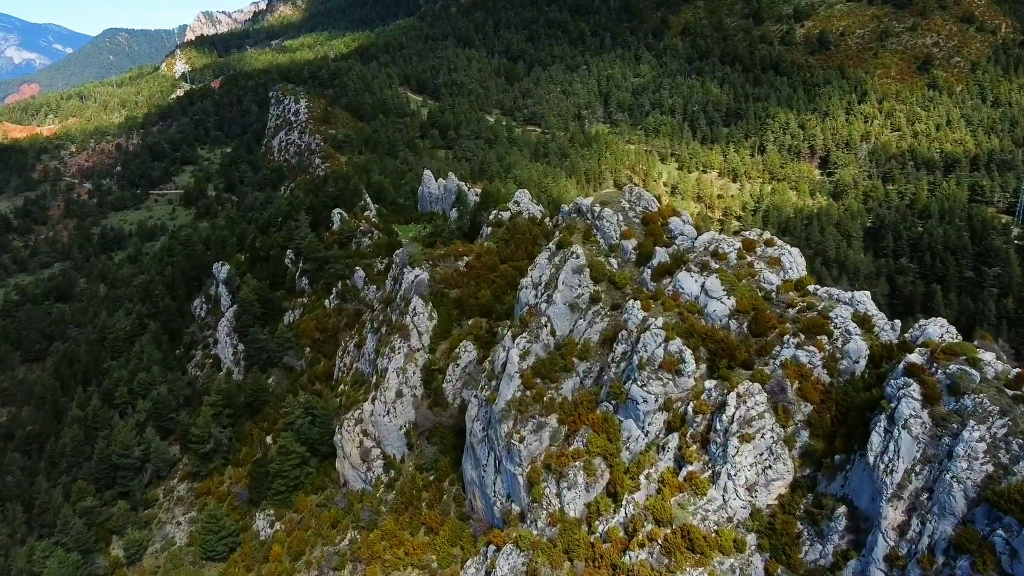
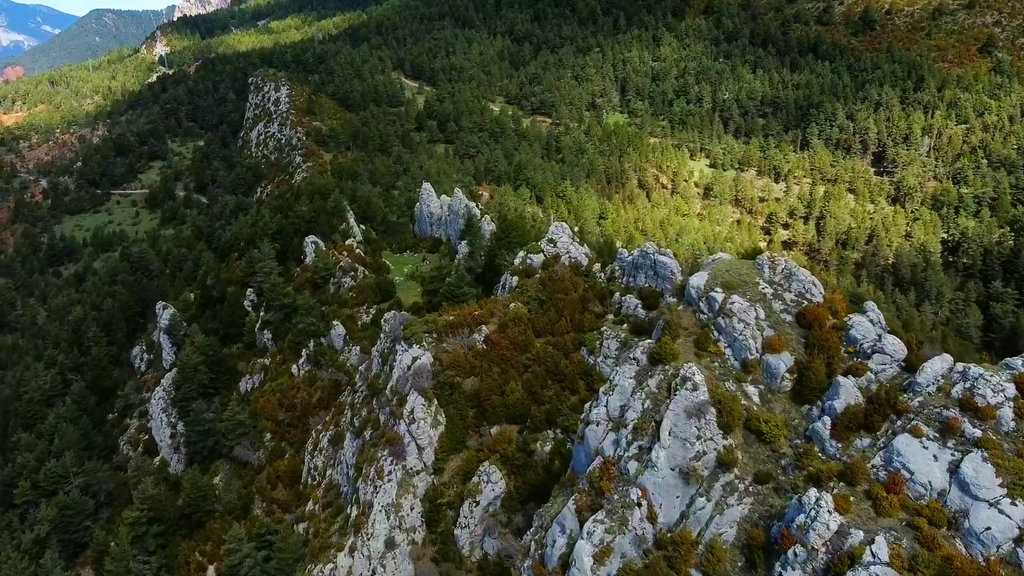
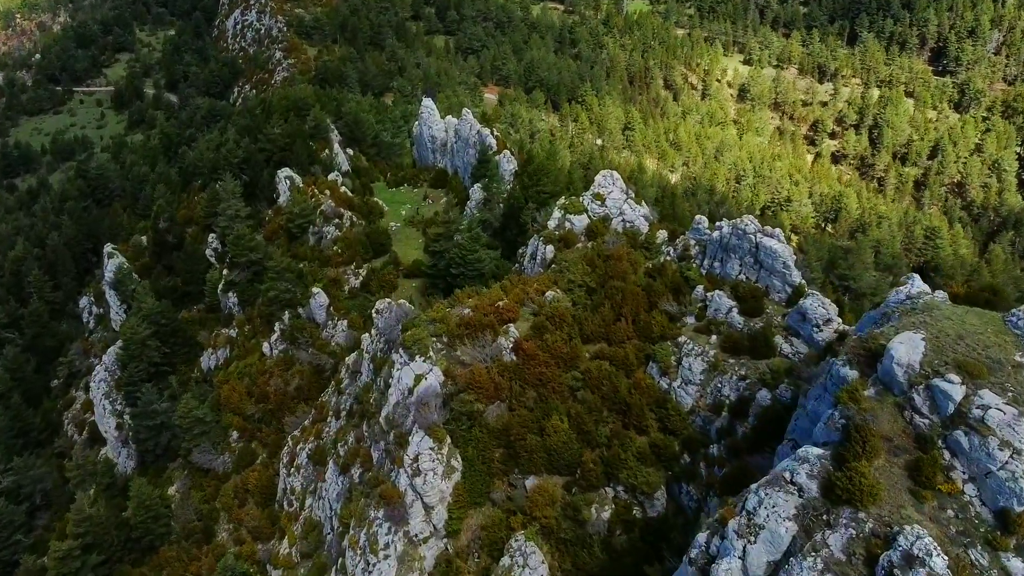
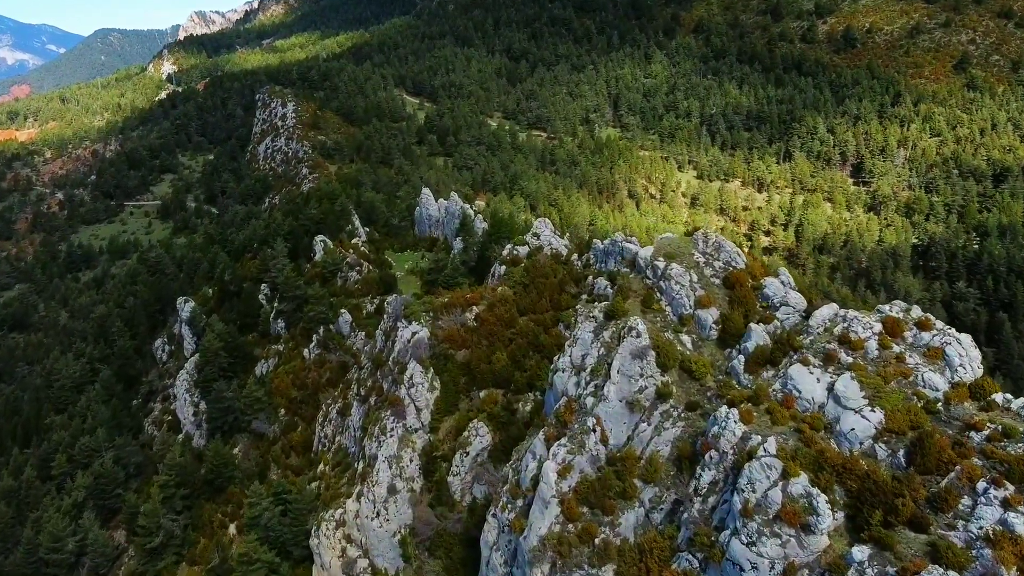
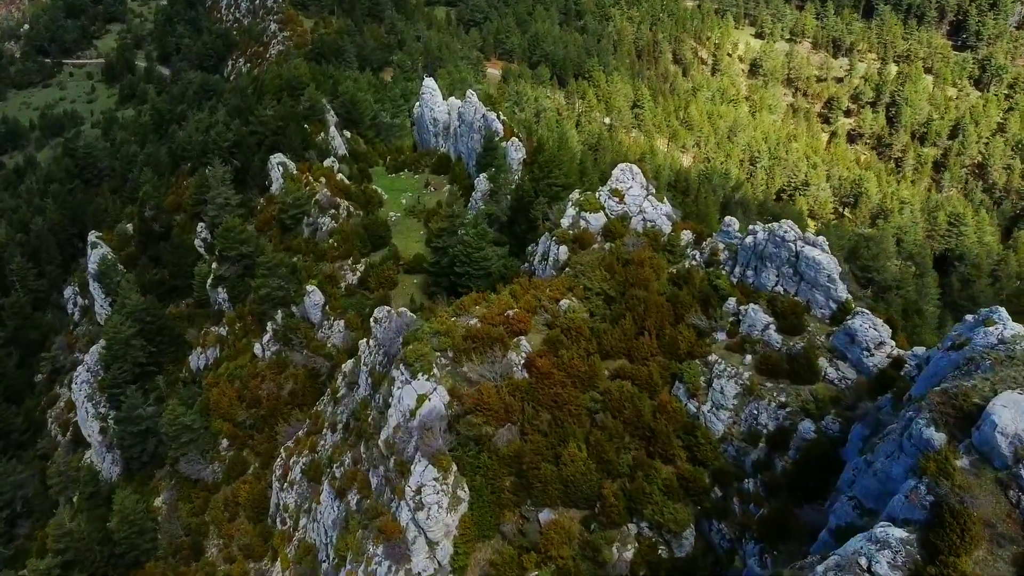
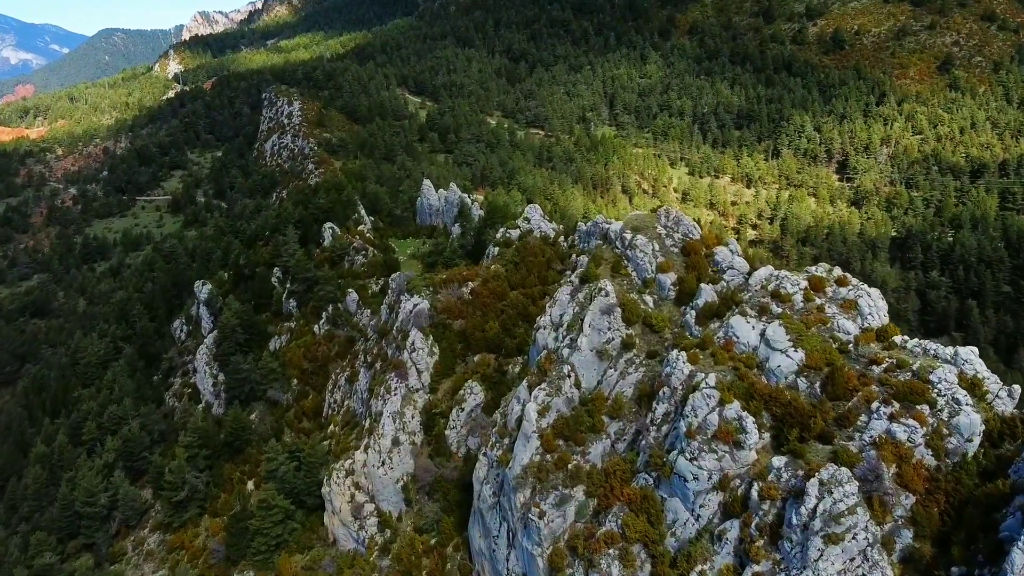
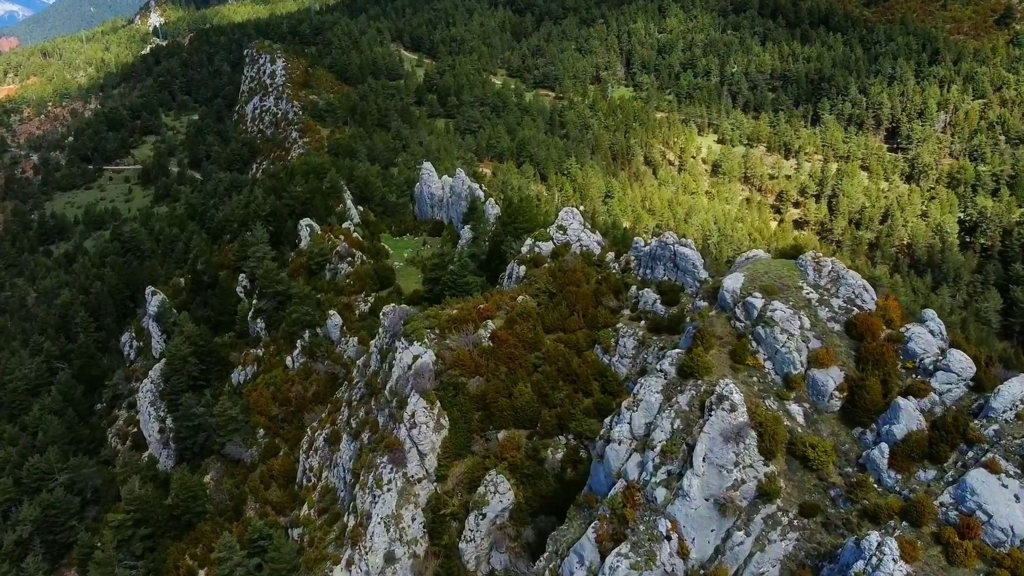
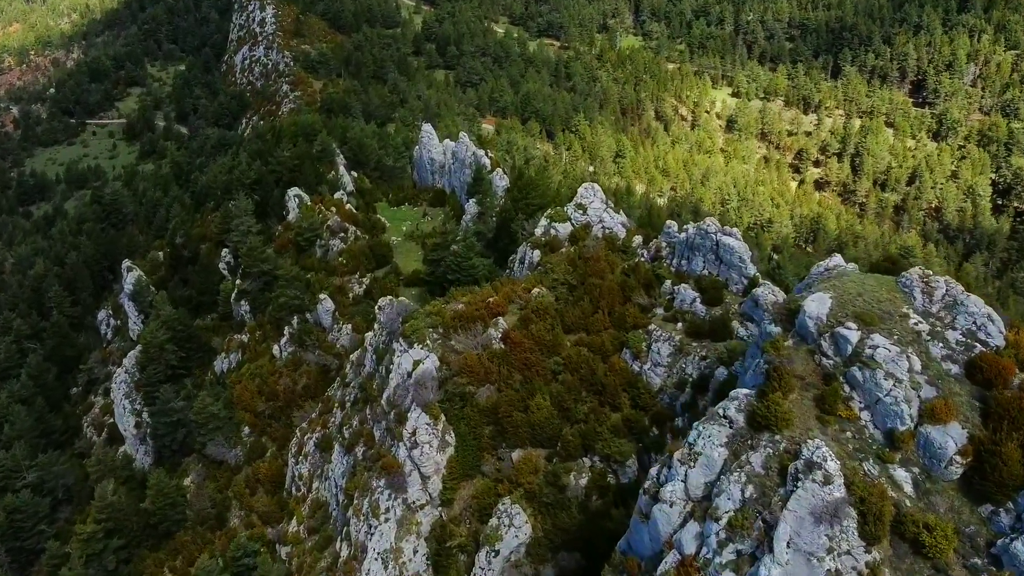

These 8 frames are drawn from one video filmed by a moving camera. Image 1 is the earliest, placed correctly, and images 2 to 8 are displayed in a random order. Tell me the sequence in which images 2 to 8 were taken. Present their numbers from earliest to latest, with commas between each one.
6, 4, 2, 7, 8, 3, 5
